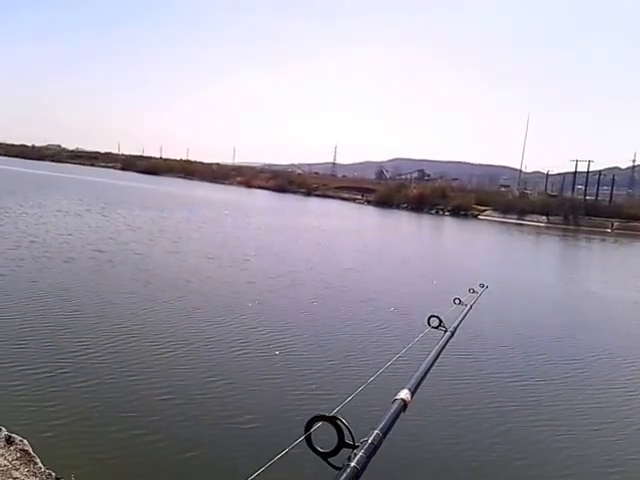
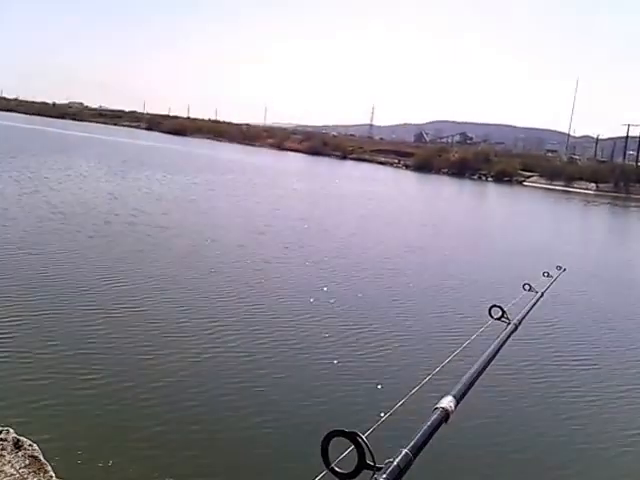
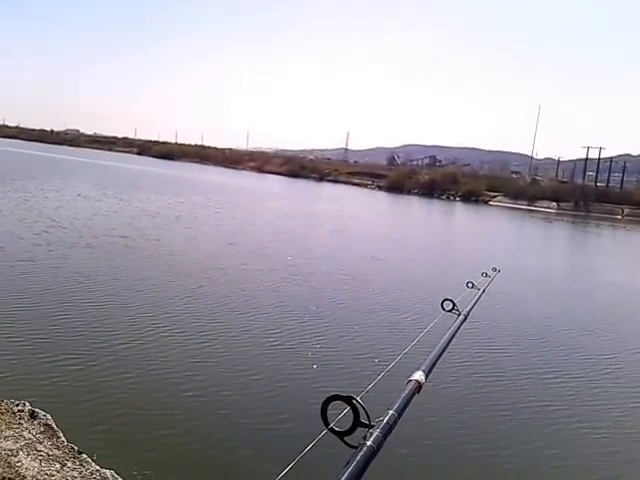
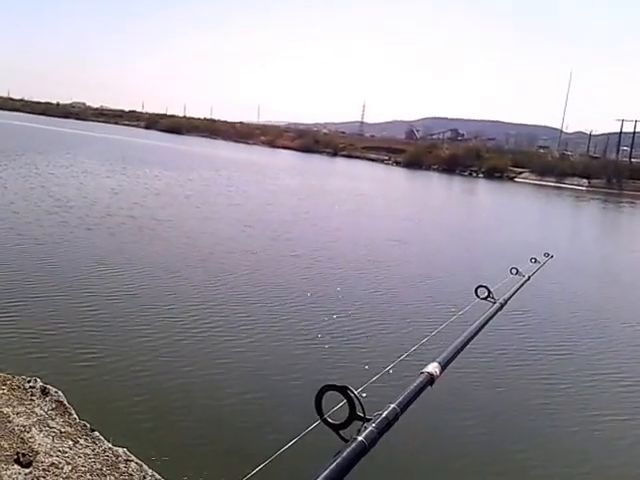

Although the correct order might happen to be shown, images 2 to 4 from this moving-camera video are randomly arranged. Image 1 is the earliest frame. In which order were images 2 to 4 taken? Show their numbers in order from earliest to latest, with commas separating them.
3, 4, 2
